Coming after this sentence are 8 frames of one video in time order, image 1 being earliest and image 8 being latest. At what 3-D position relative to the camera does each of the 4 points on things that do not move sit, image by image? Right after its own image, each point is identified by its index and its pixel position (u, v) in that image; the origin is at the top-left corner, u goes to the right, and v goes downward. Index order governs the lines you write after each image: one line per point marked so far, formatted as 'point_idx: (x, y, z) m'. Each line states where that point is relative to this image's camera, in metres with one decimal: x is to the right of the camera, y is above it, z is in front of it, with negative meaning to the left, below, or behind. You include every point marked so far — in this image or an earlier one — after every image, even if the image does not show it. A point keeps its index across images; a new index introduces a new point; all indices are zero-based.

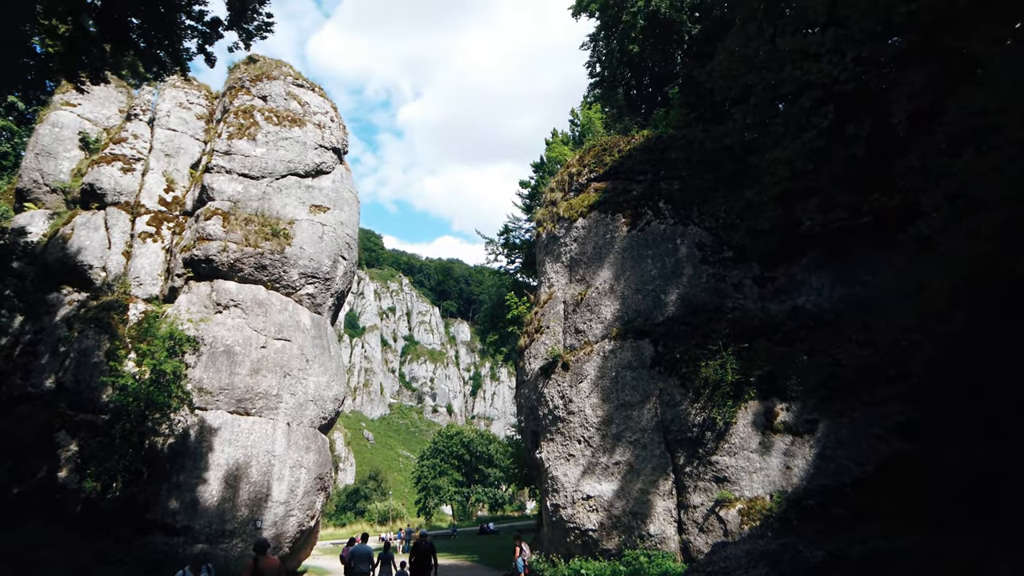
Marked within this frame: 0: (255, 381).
0: (-7.9, -2.9, +18.6) m
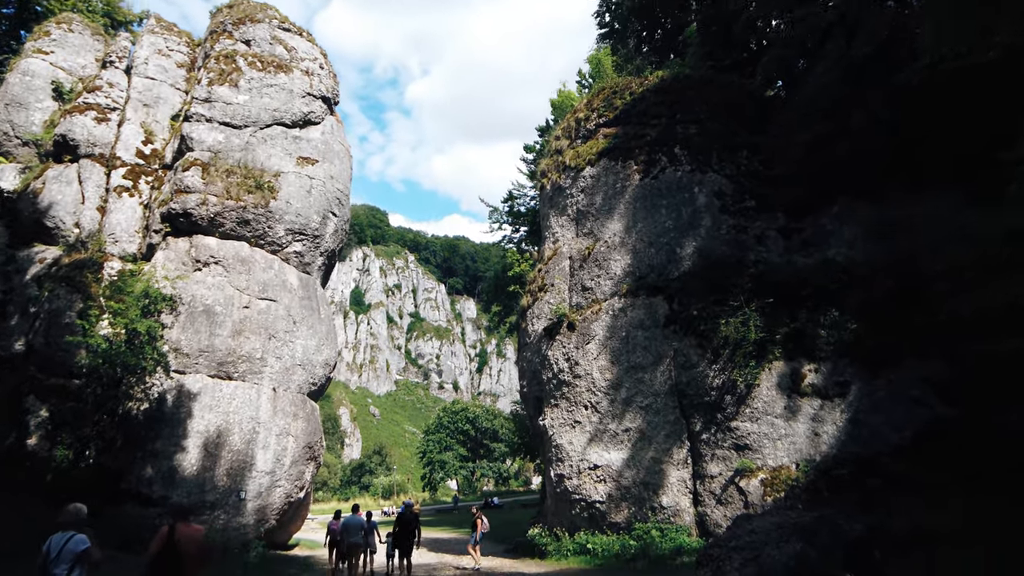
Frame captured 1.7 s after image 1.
0: (-7.9, -1.6, +17.4) m
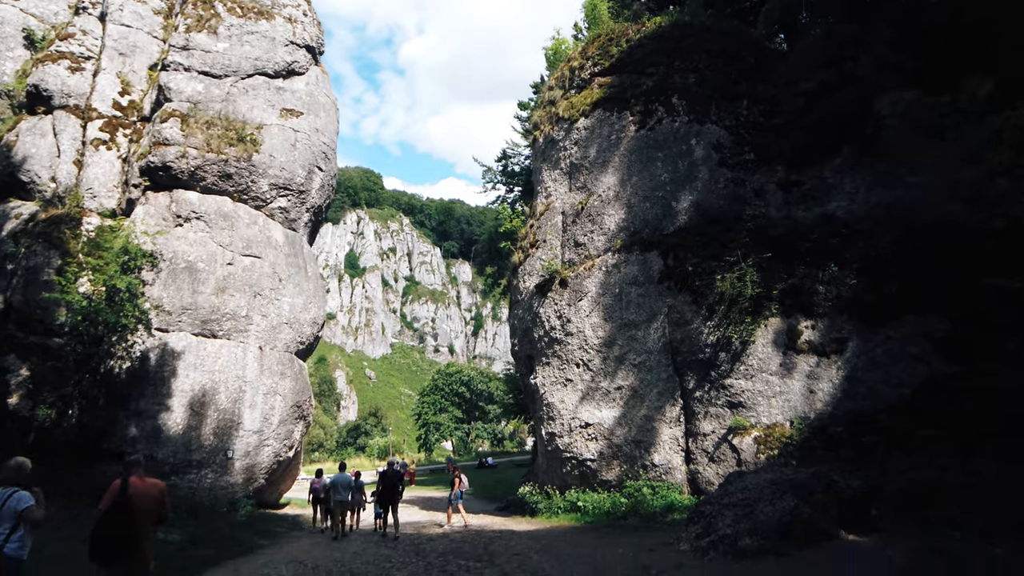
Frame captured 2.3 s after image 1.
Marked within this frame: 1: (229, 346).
0: (-8.1, -0.4, +16.9) m
1: (-7.9, -1.6, +16.8) m
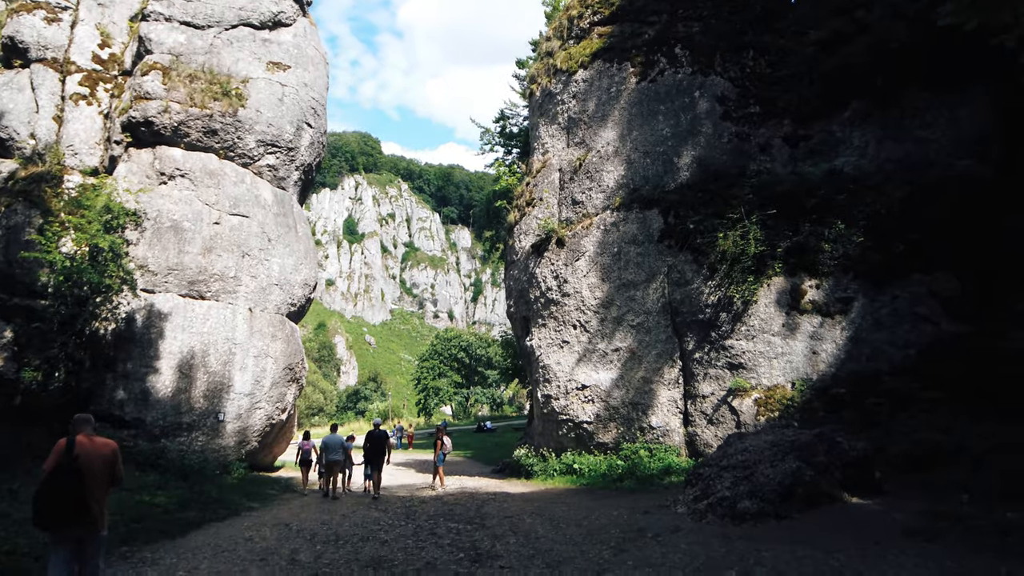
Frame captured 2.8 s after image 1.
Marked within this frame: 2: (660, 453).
0: (-8.3, +0.7, +16.4) m
1: (-8.0, -0.5, +16.4) m
2: (+3.3, -3.6, +13.3) m
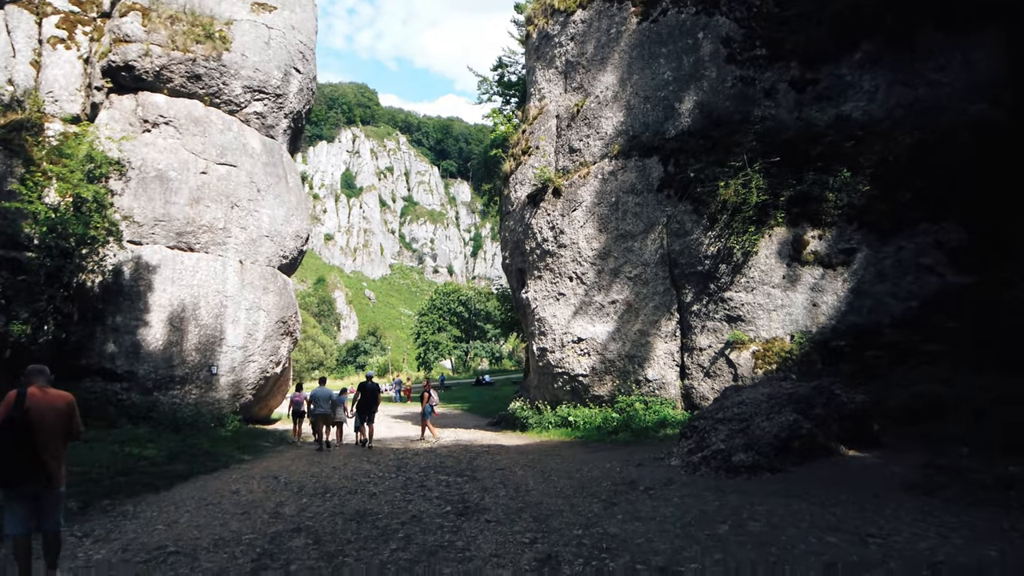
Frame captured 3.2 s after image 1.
0: (-8.4, +2.0, +16.0) m
1: (-8.1, +0.8, +16.1) m
2: (+3.1, -2.6, +13.2) m
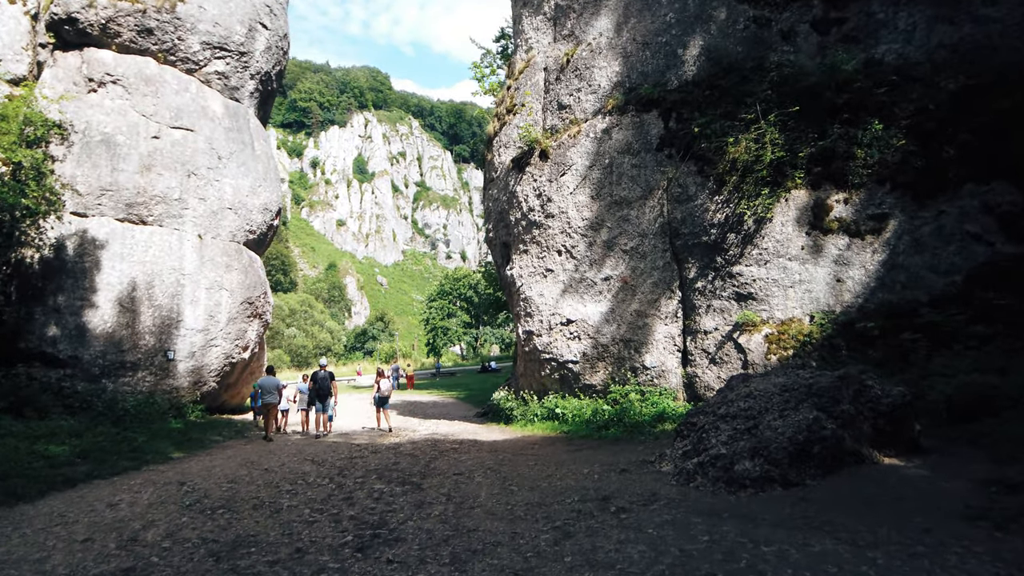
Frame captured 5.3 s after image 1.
0: (-8.8, +2.5, +14.6) m
1: (-8.5, +1.3, +14.6) m
2: (+2.7, -2.1, +11.5) m
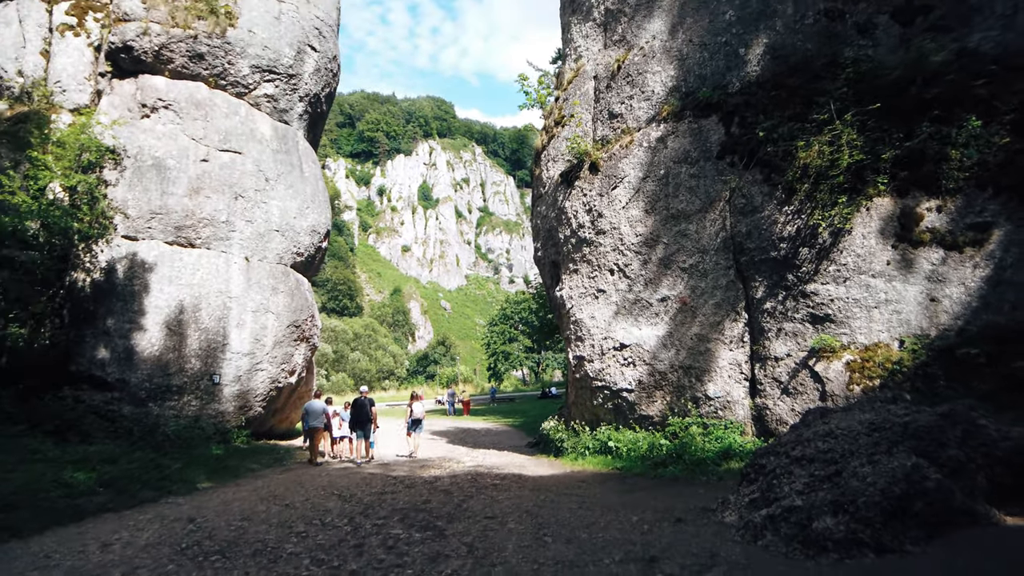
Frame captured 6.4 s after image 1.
0: (-7.6, +2.0, +14.7) m
1: (-7.3, +0.7, +14.7) m
2: (+3.5, -2.4, +10.3) m
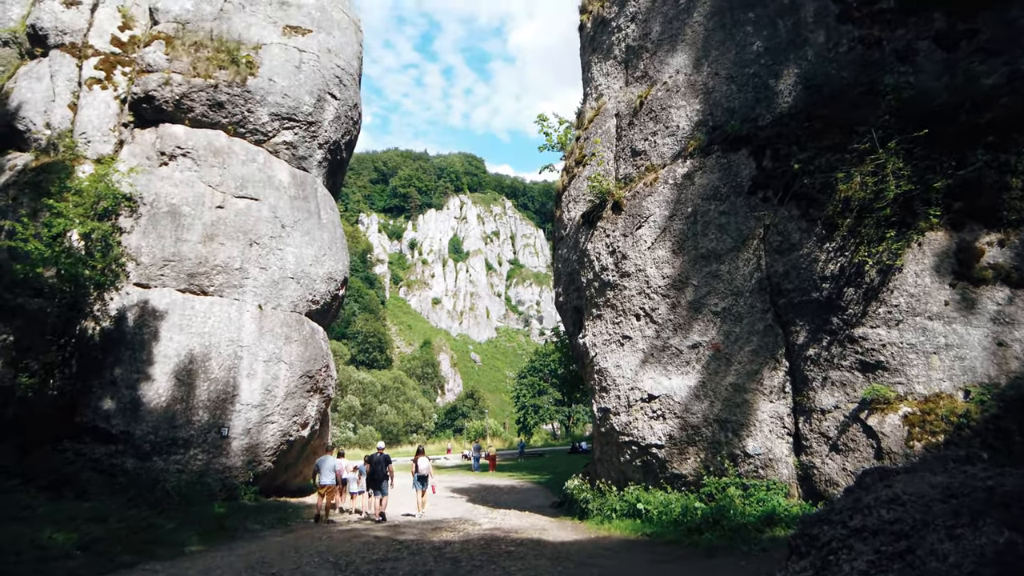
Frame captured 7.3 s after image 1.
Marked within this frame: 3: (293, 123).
0: (-7.1, +0.8, +14.5) m
1: (-6.8, -0.4, +14.4) m
2: (+3.8, -3.1, +9.2) m
3: (-5.7, +4.3, +16.0) m
